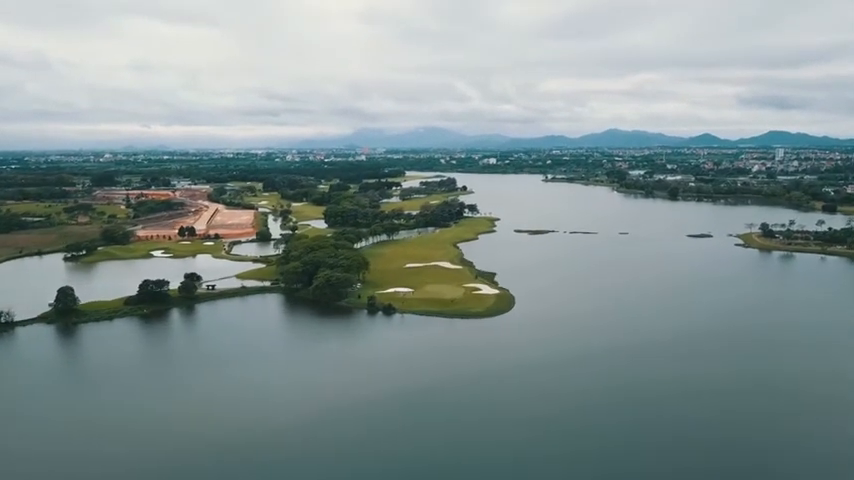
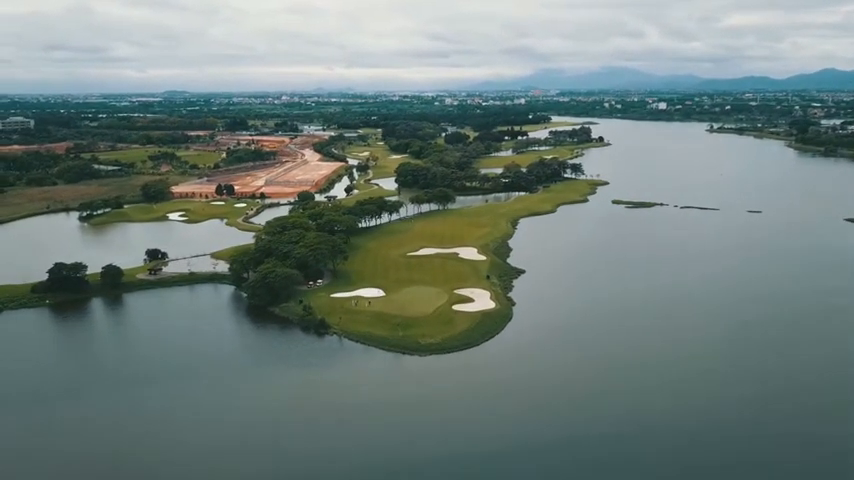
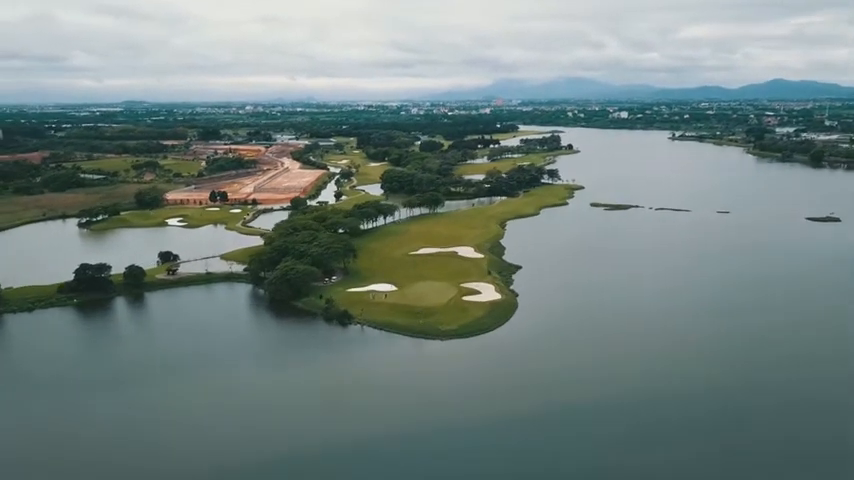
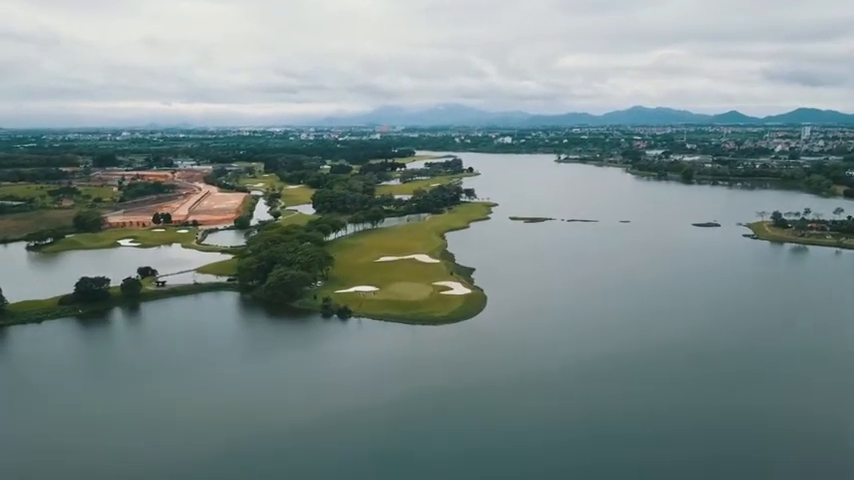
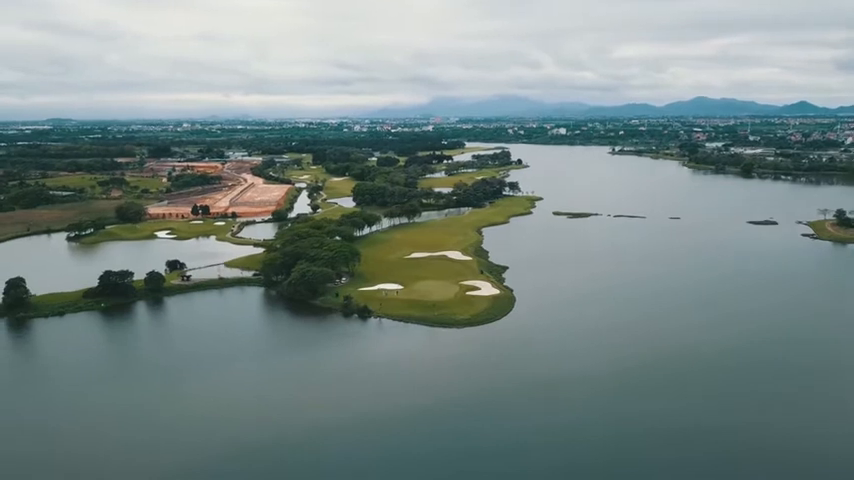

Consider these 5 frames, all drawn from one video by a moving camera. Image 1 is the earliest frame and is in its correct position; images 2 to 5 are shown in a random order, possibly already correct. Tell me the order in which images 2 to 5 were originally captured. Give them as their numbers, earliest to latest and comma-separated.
4, 5, 3, 2
